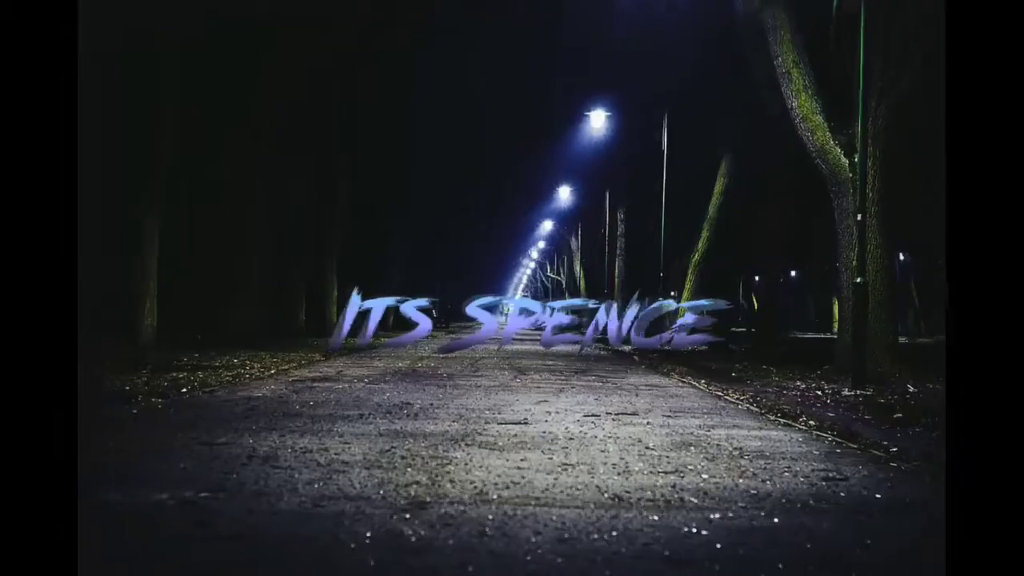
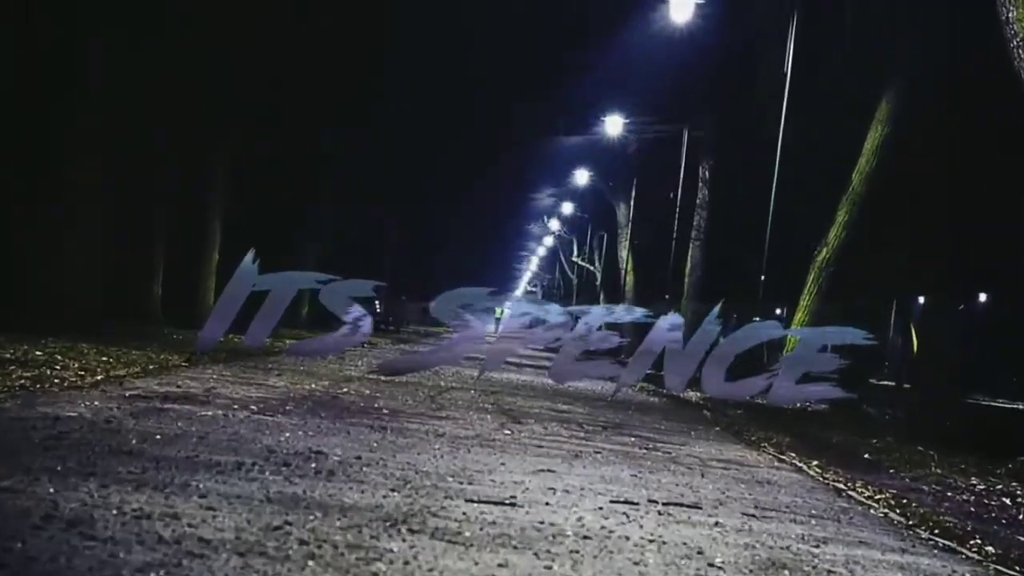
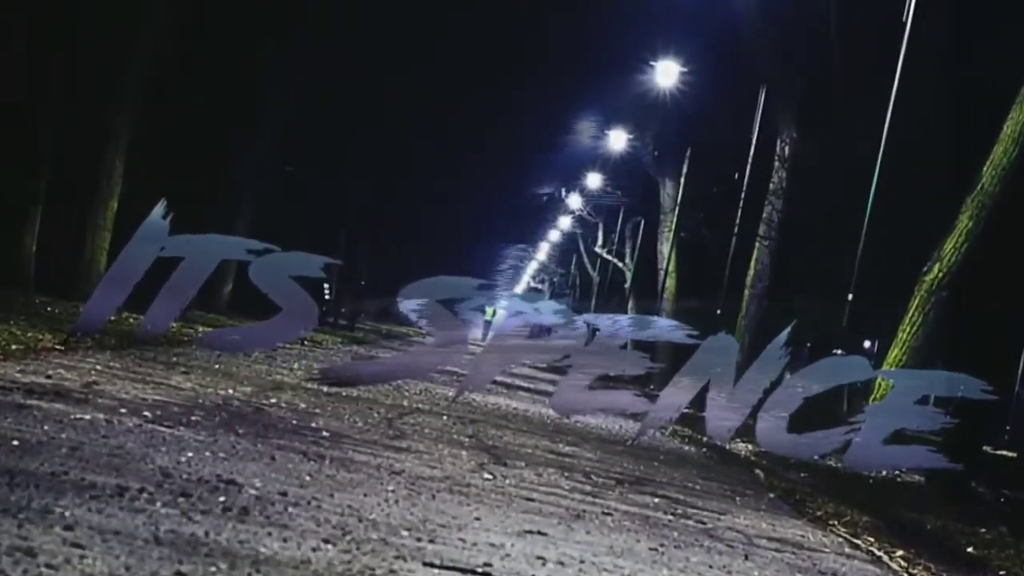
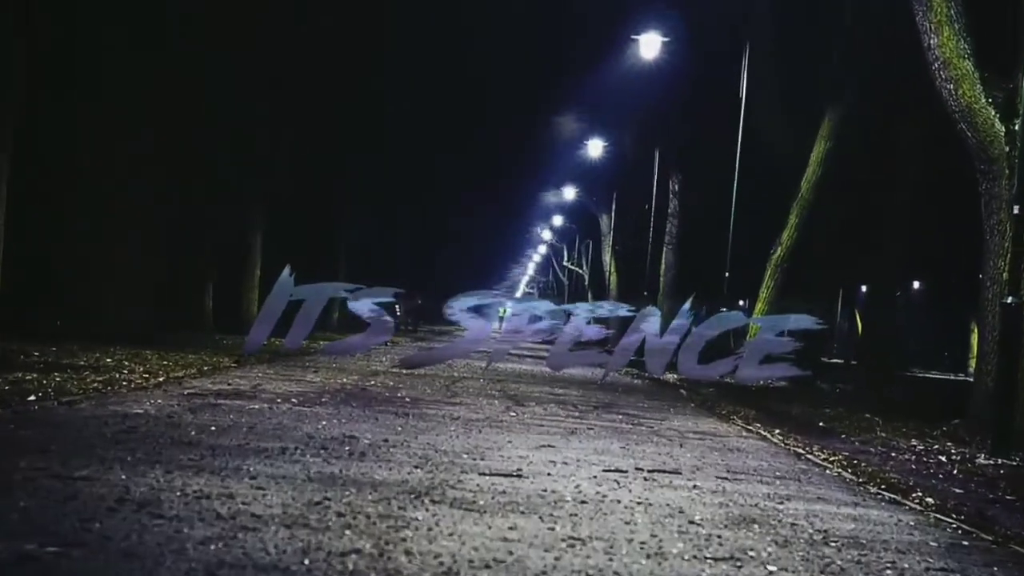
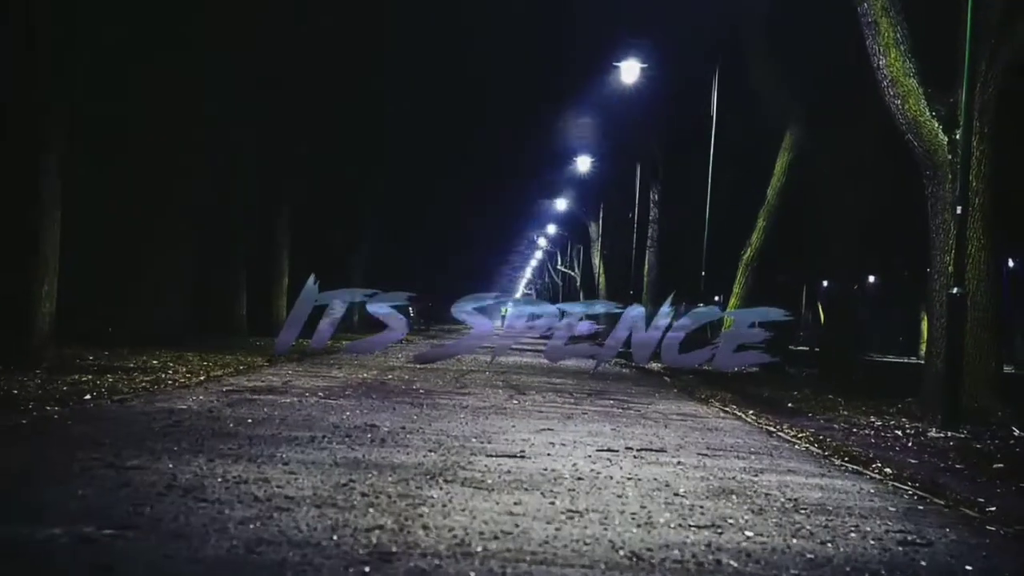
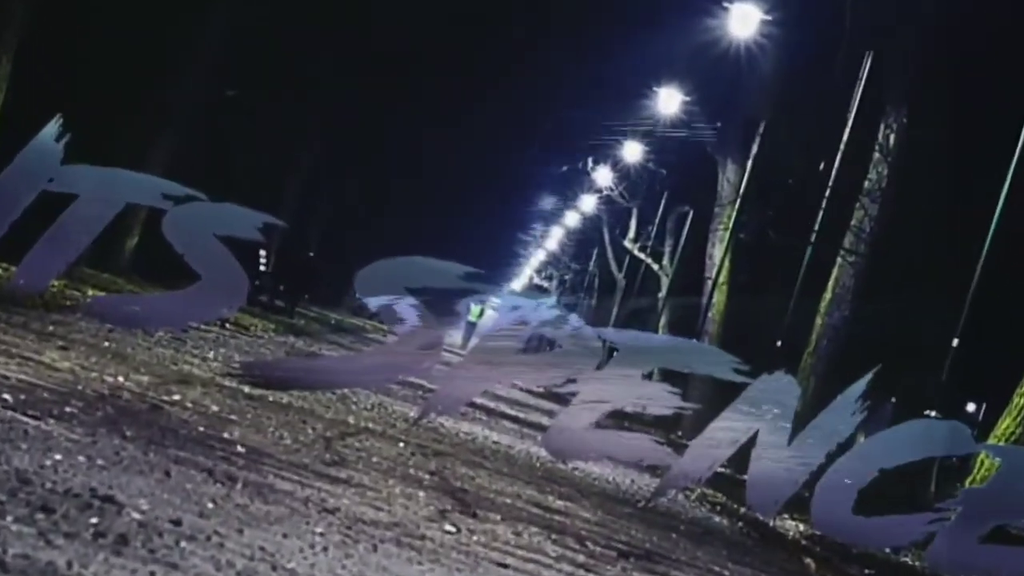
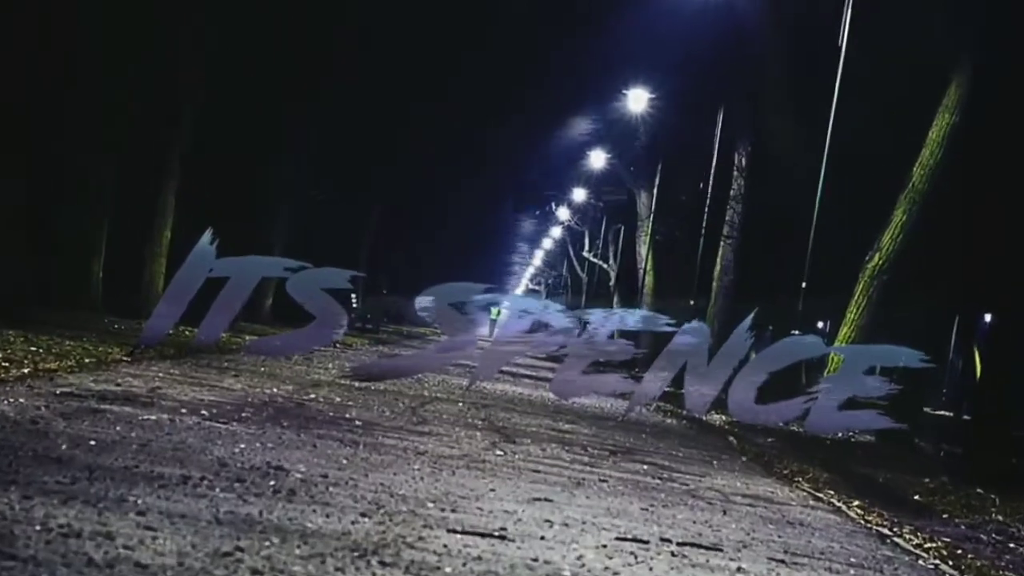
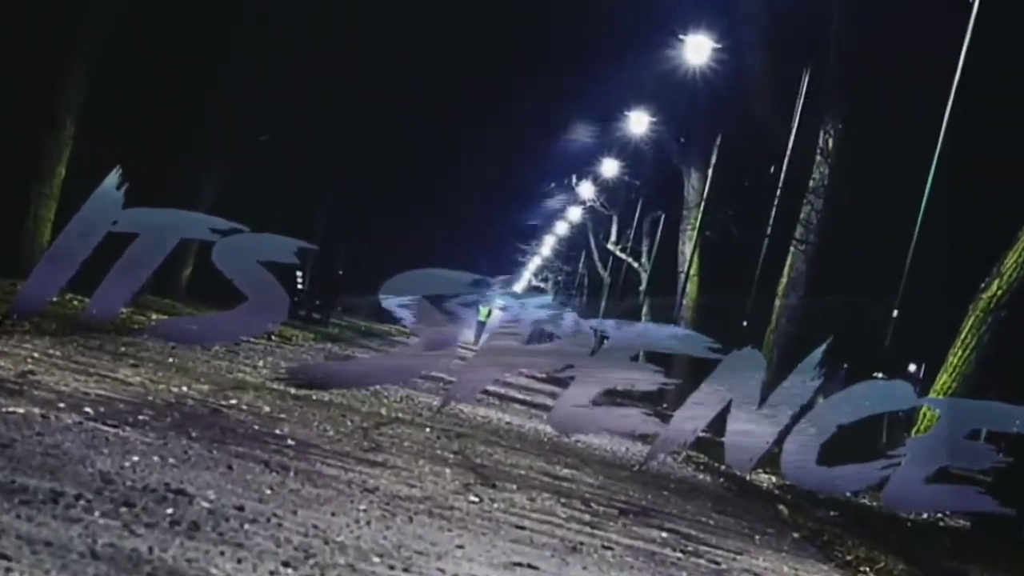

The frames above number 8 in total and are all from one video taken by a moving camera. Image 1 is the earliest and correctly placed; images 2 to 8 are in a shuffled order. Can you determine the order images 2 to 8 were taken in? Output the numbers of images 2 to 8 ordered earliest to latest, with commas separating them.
5, 4, 2, 7, 3, 8, 6
